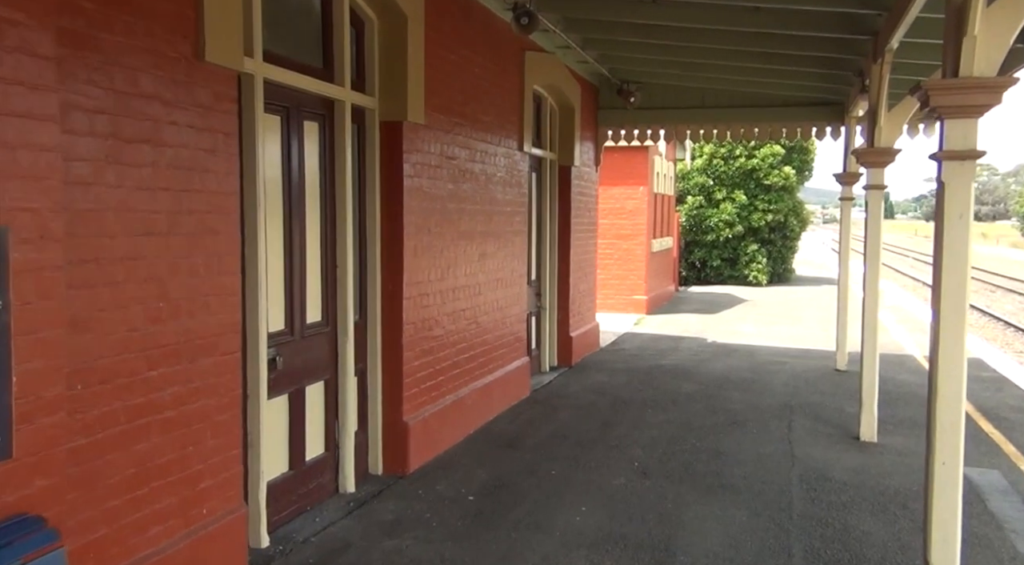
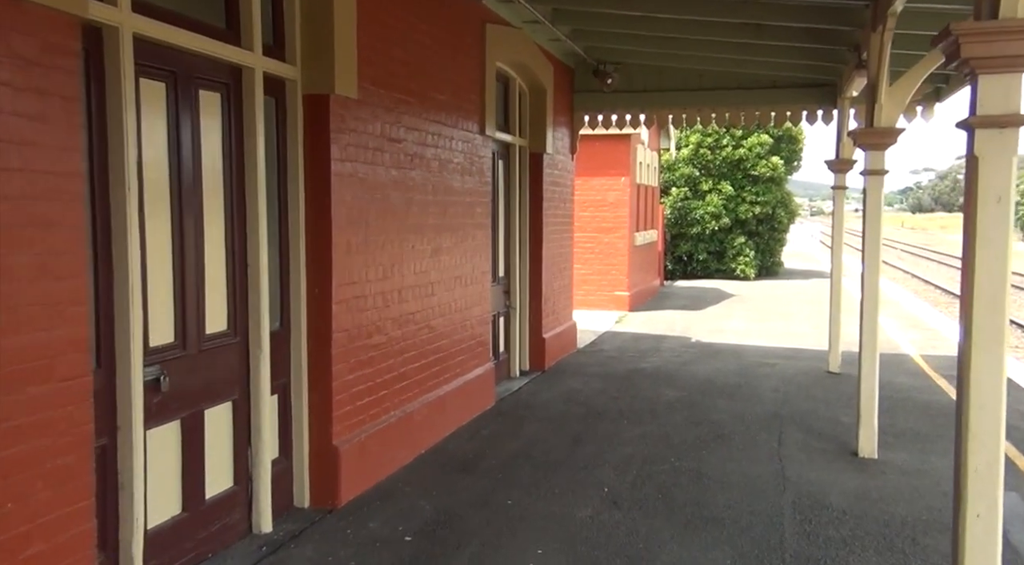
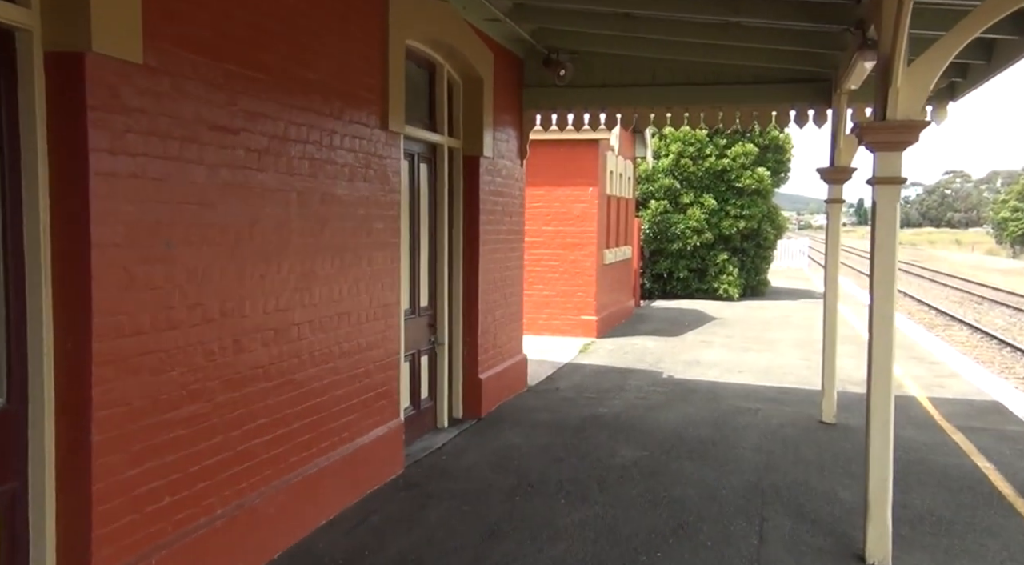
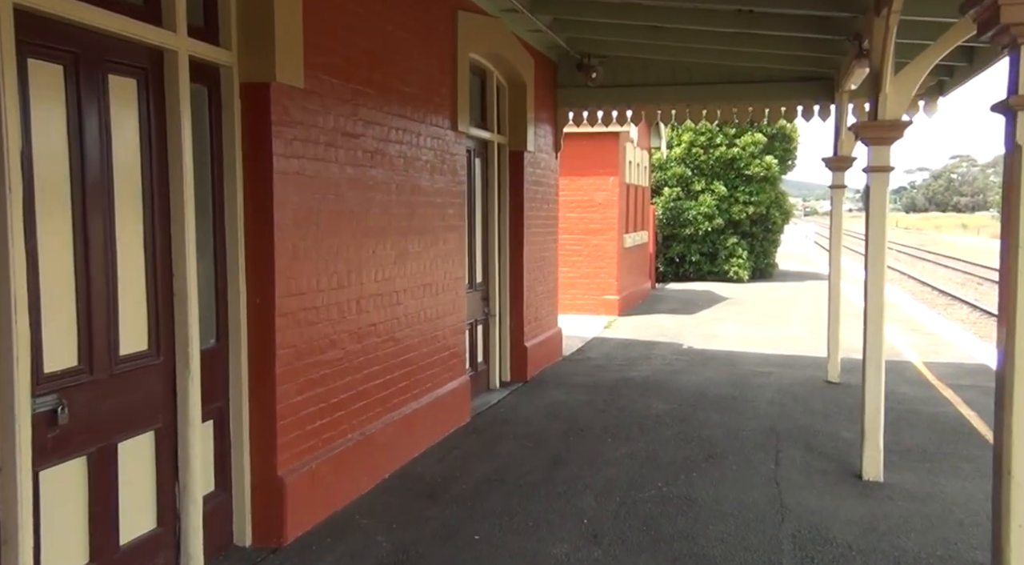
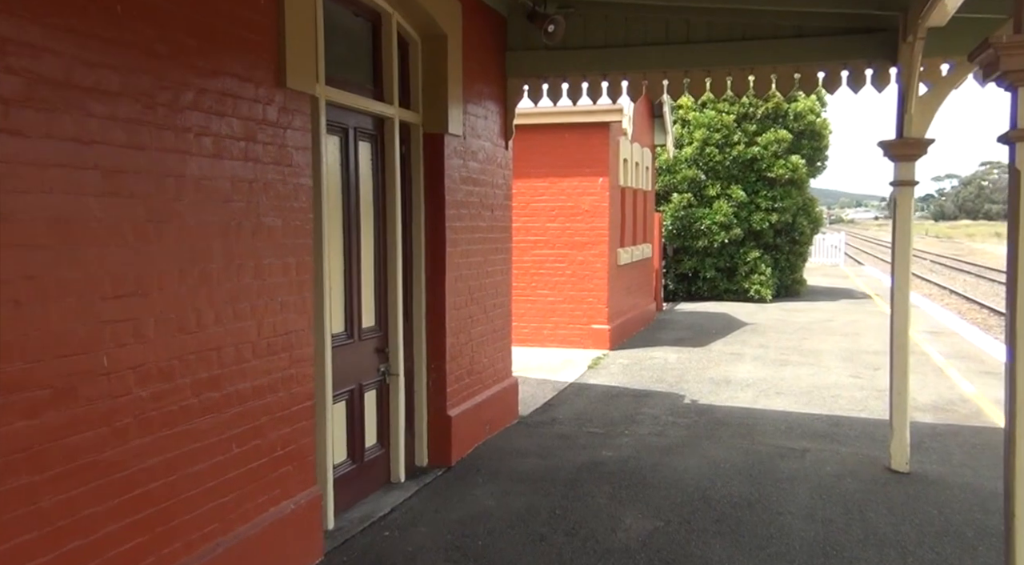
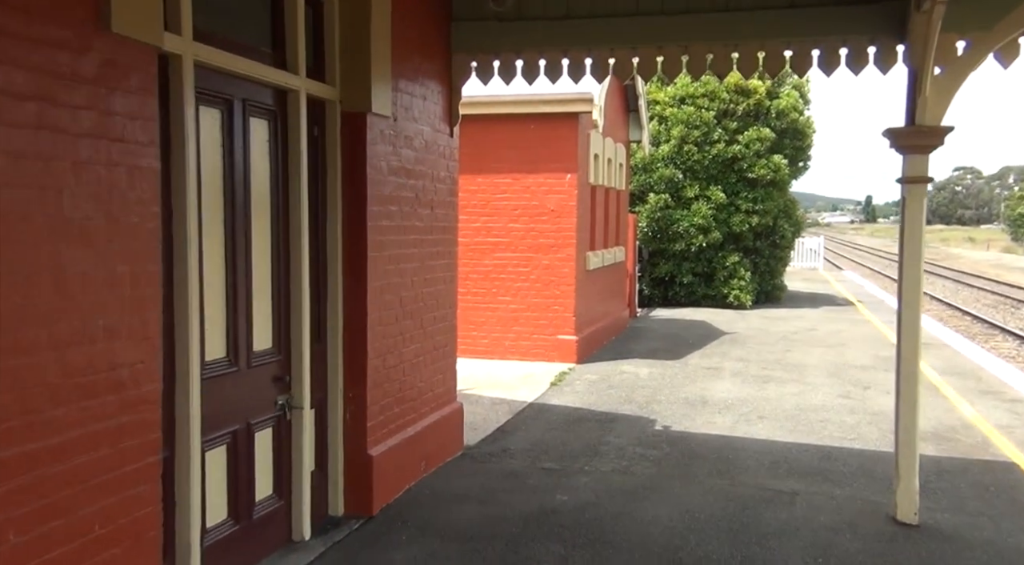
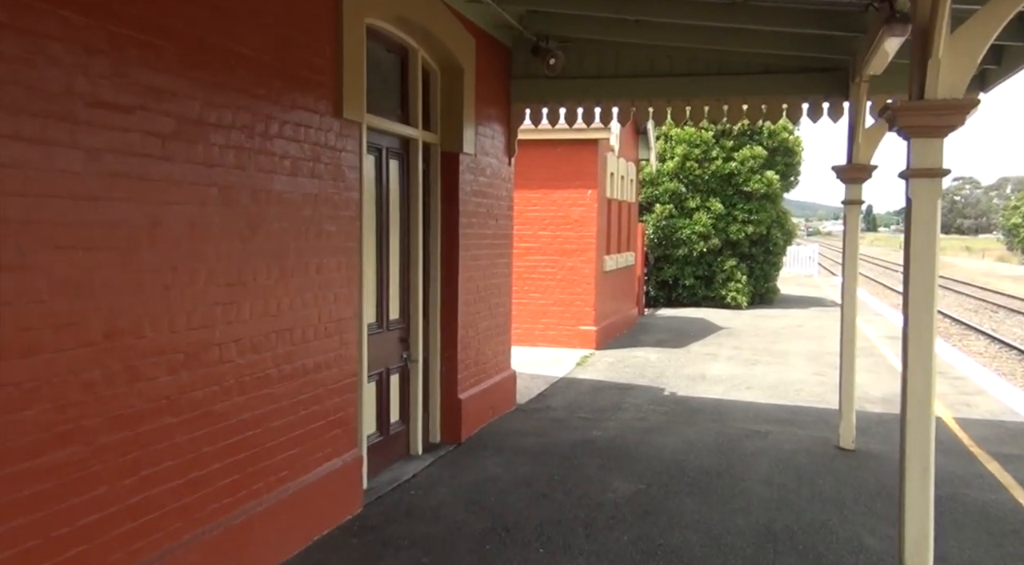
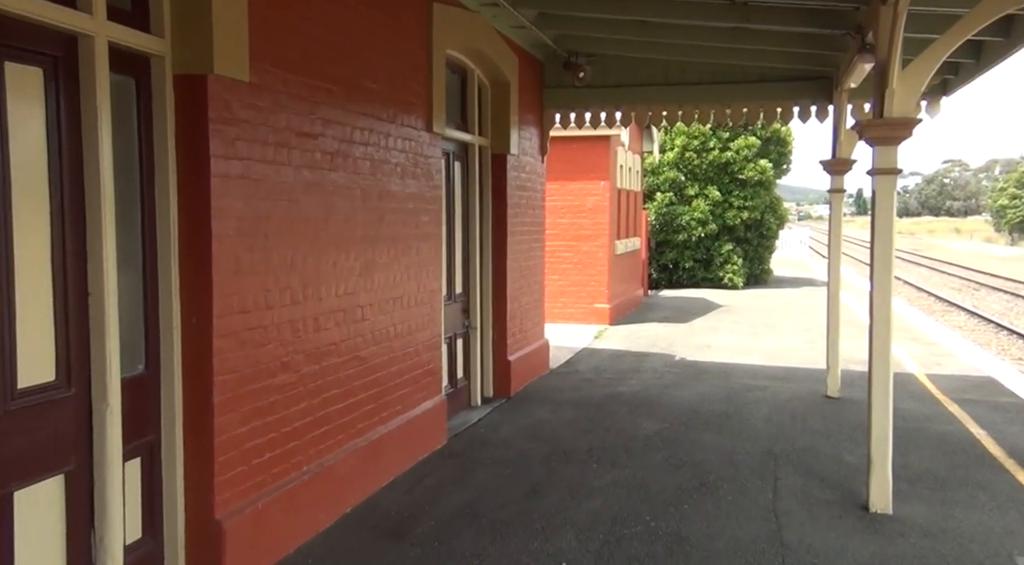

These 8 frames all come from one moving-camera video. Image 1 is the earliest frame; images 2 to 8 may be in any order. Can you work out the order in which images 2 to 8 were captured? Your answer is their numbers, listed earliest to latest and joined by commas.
2, 4, 8, 3, 7, 5, 6
